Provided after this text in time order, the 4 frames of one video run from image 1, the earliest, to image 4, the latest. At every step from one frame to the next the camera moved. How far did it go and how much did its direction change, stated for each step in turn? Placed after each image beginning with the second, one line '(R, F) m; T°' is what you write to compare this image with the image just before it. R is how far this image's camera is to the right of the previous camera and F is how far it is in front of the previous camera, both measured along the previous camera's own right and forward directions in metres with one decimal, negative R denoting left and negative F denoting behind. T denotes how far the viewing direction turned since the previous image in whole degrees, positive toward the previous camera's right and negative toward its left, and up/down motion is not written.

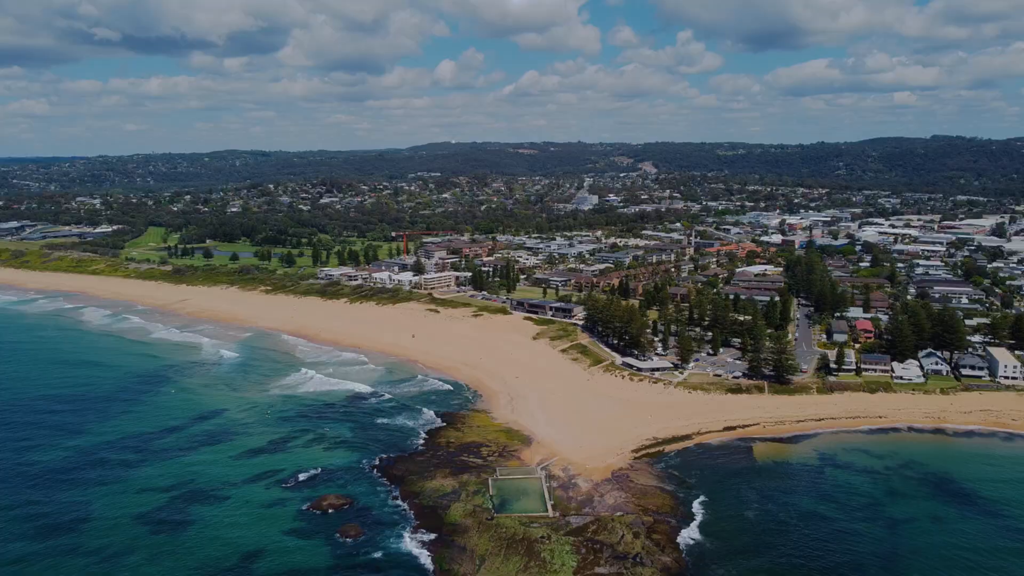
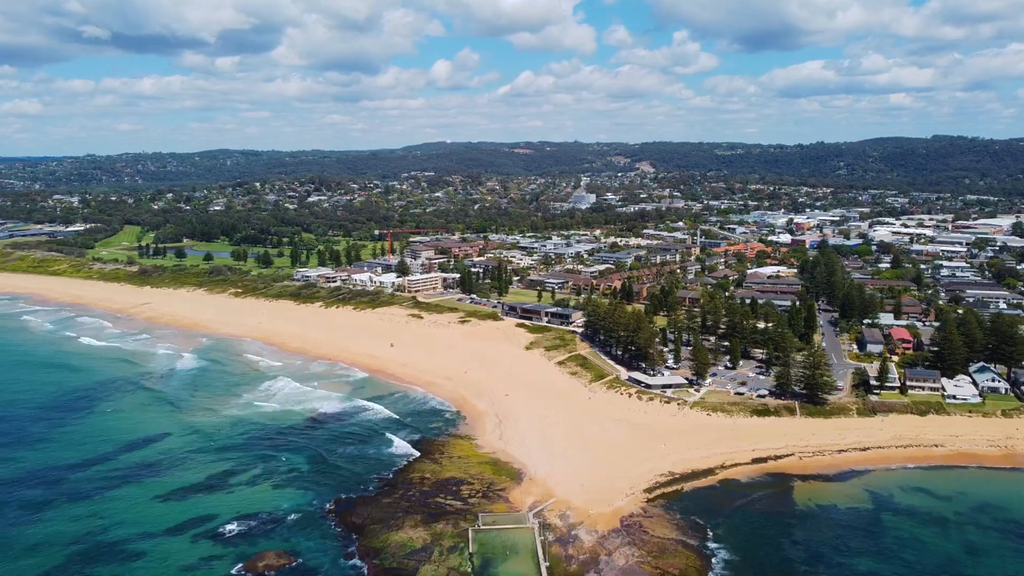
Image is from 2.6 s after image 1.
(+0.3, +6.5) m; 0°
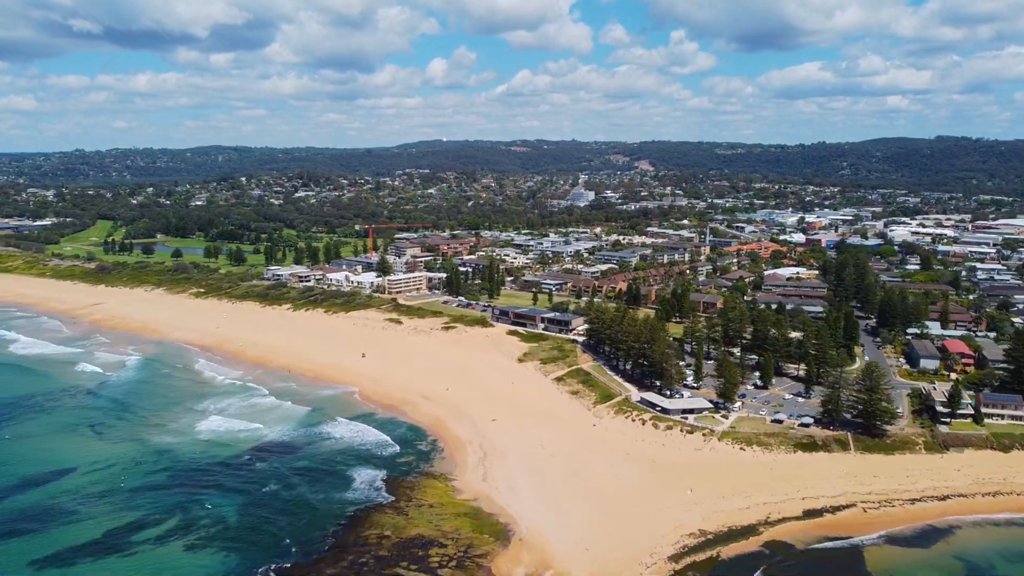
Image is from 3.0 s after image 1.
(+0.3, +7.3) m; 0°
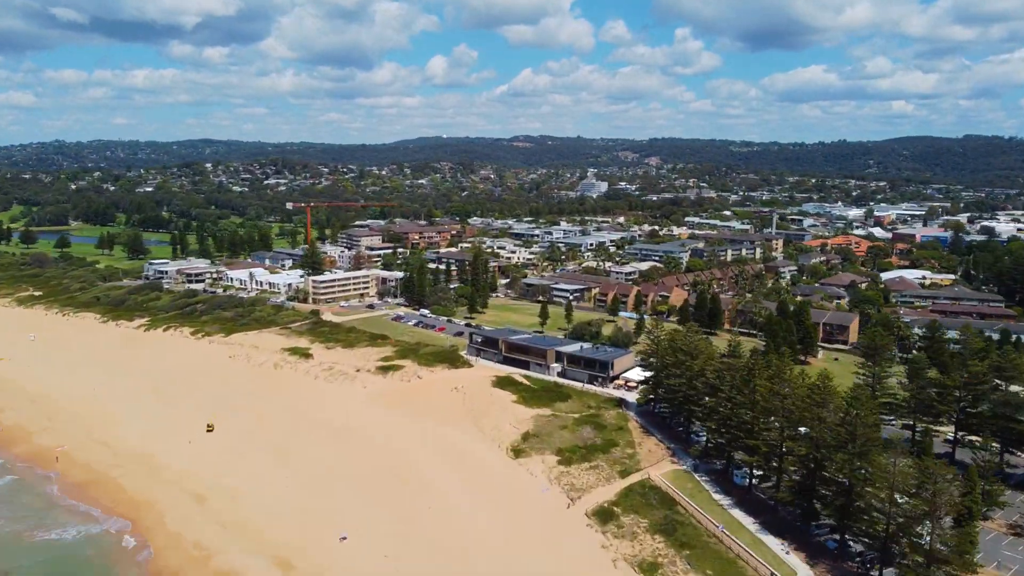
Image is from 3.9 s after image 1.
(+0.3, +22.7) m; 0°
